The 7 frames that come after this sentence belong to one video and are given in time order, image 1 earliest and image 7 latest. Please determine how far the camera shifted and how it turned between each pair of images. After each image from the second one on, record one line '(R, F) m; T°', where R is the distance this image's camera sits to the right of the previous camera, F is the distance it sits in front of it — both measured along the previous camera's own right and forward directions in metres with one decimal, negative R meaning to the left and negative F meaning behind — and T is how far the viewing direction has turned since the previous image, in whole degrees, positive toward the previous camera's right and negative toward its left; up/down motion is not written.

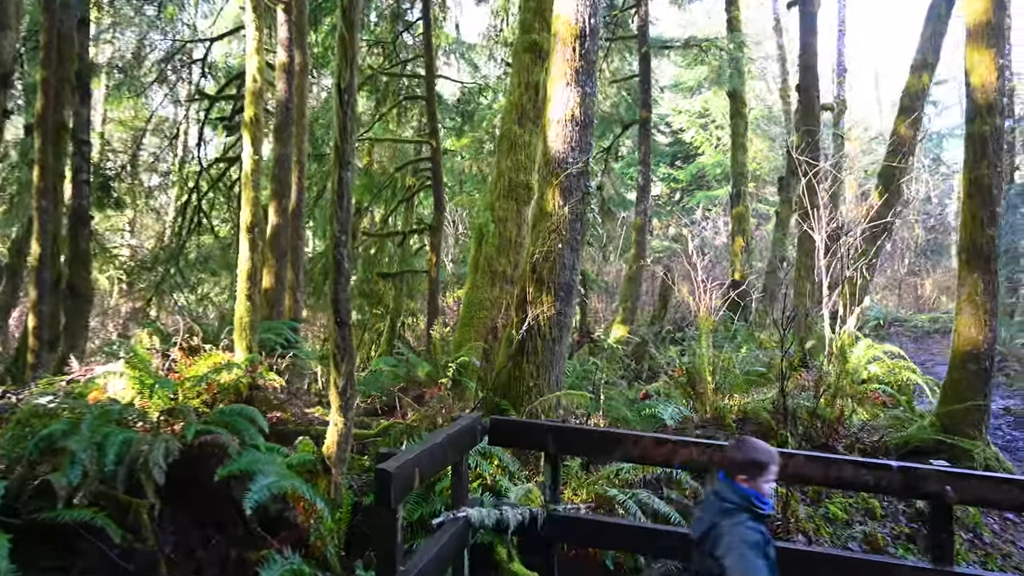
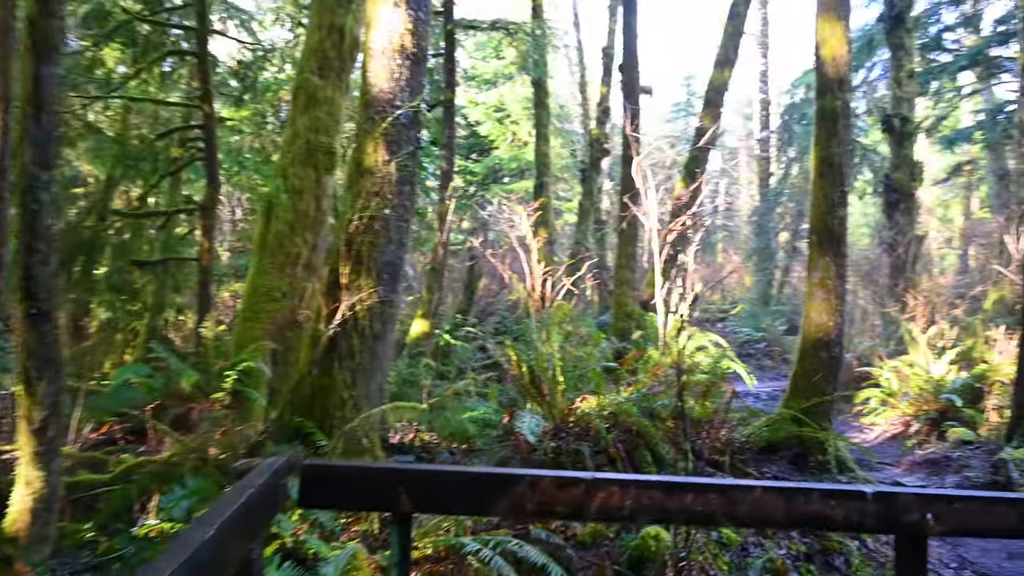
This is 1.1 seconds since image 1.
(-0.1, +1.3) m; +17°
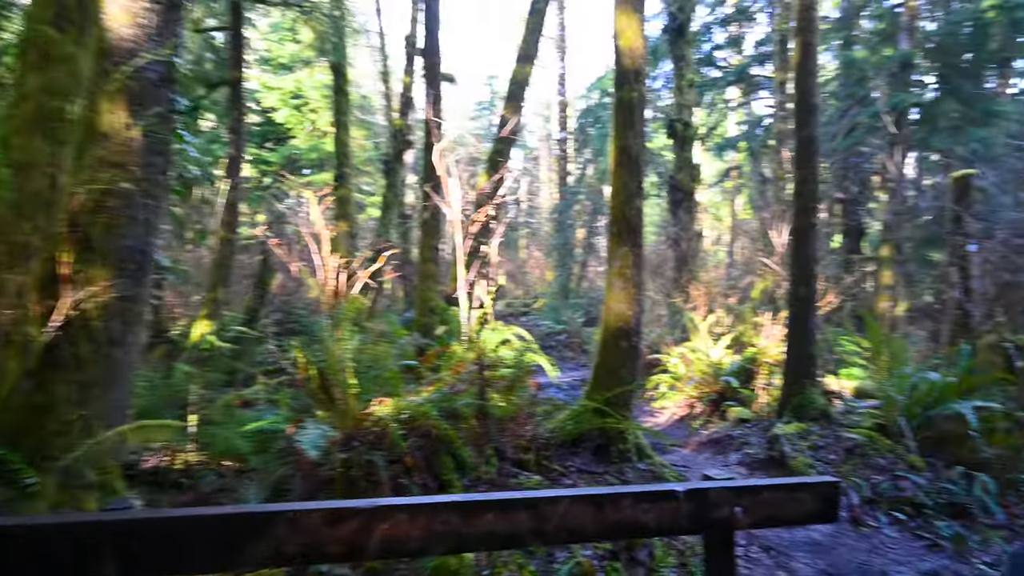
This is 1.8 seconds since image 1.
(+0.1, +0.4) m; +16°
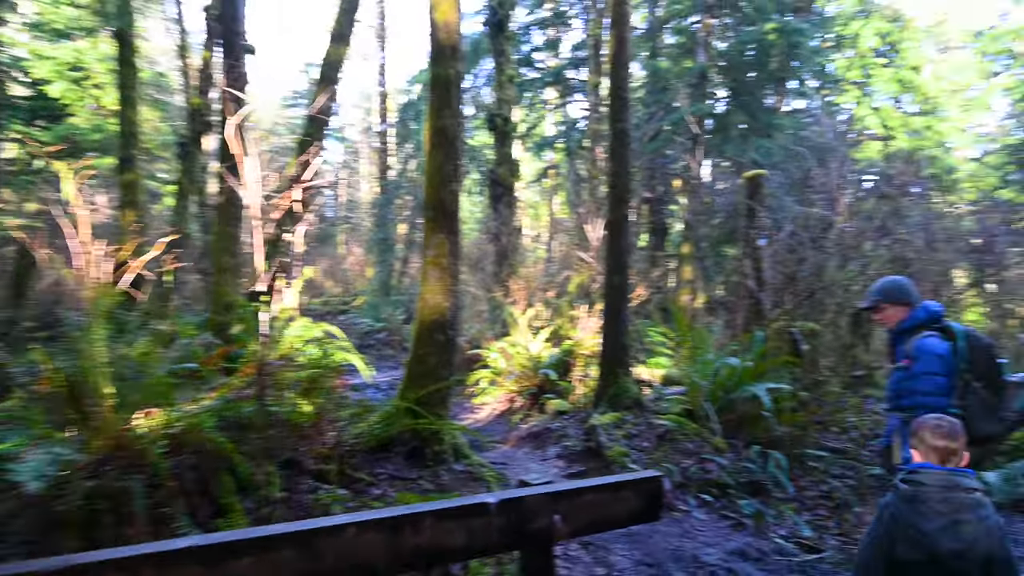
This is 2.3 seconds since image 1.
(+0.1, +0.4) m; +14°
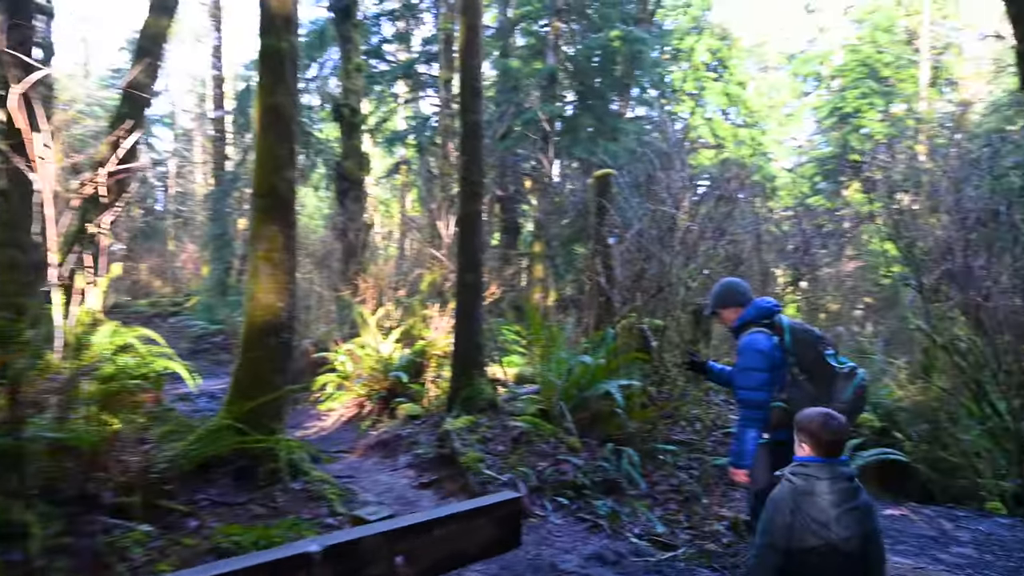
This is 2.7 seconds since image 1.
(0.0, +0.3) m; +12°
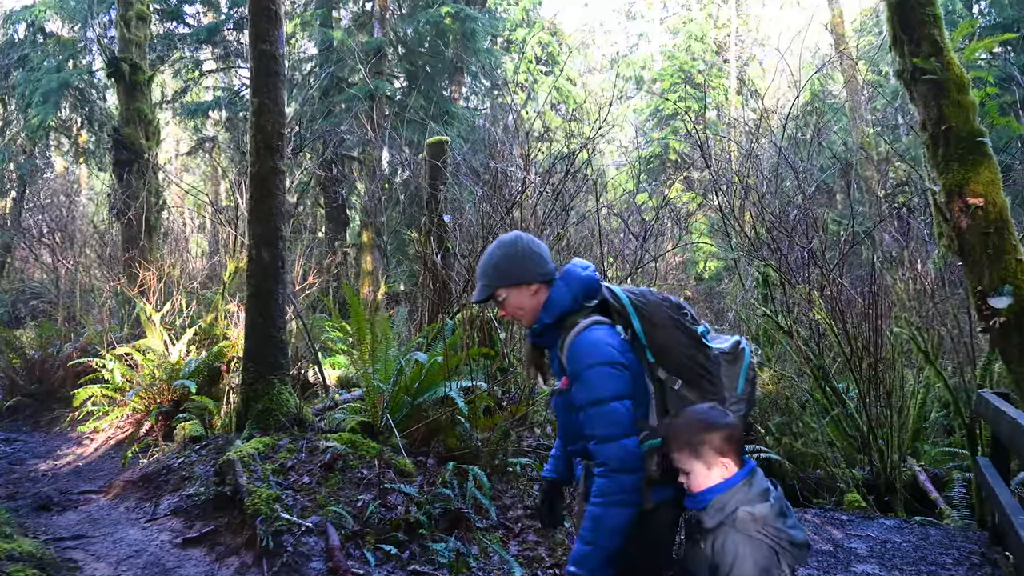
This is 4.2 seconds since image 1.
(+0.1, +1.2) m; +14°
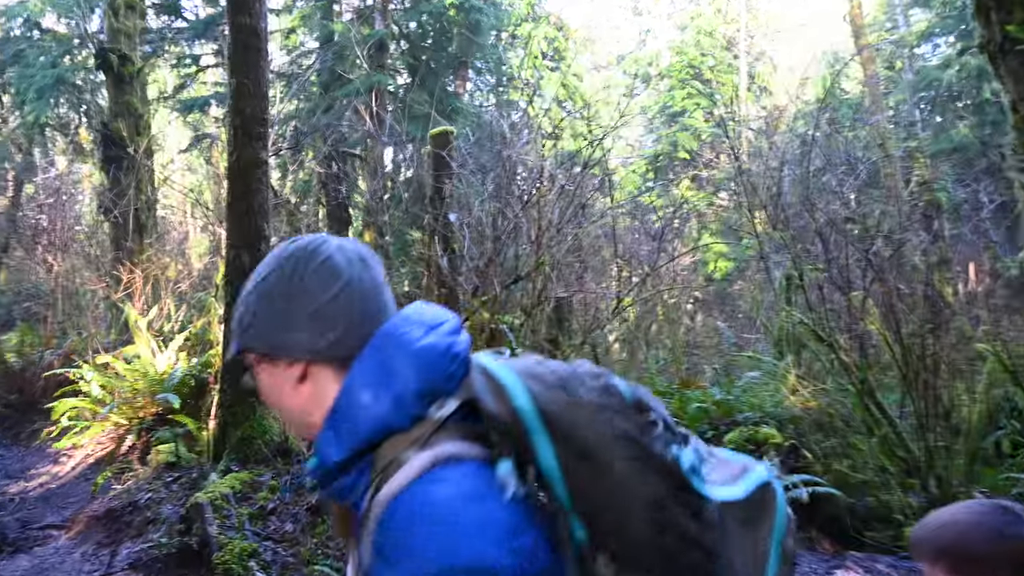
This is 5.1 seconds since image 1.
(-0.1, +0.7) m; 0°
